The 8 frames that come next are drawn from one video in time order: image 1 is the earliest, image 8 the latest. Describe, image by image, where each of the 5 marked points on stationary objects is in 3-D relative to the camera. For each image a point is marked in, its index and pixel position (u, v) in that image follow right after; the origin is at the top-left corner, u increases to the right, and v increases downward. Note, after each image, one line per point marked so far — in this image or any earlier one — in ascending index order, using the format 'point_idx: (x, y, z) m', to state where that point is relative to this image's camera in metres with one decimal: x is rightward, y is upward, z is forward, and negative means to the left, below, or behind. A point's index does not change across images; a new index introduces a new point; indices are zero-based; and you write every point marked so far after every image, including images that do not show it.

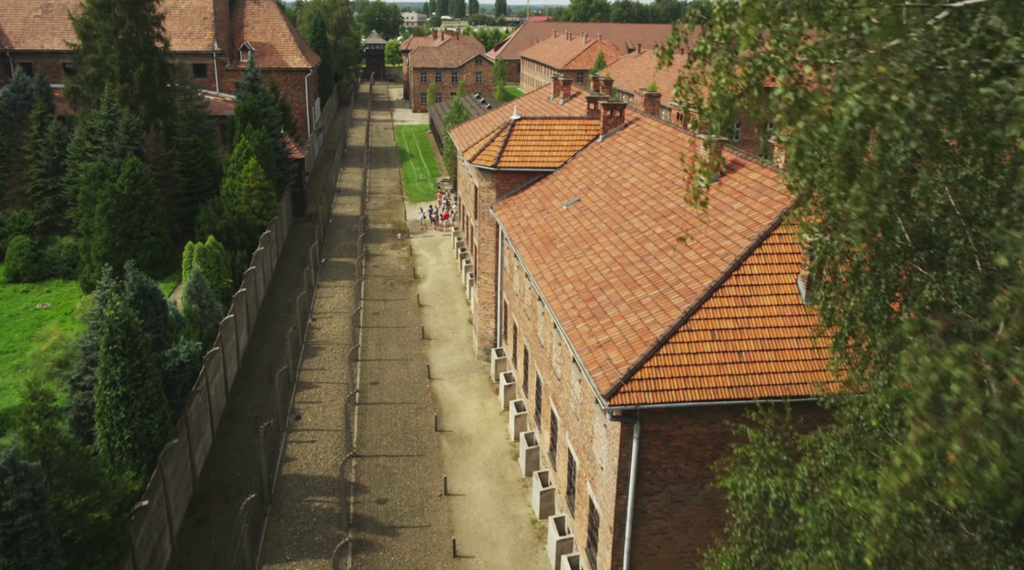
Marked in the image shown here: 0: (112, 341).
0: (-8.3, -1.2, +17.4) m
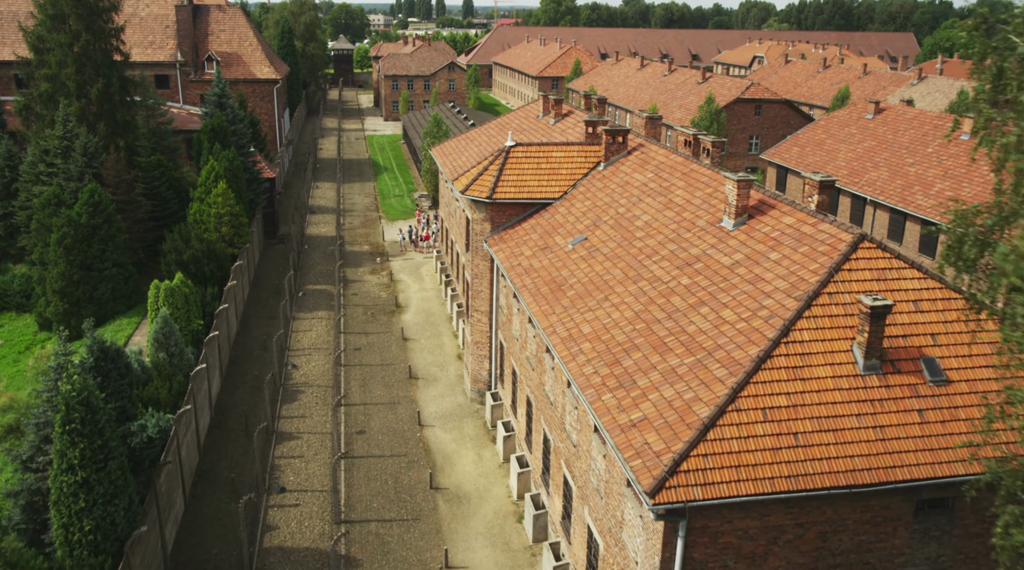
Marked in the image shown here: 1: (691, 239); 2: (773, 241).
0: (-8.1, -2.5, +15.2) m
1: (+3.9, +1.0, +18.3) m
2: (+5.2, +0.9, +16.5) m
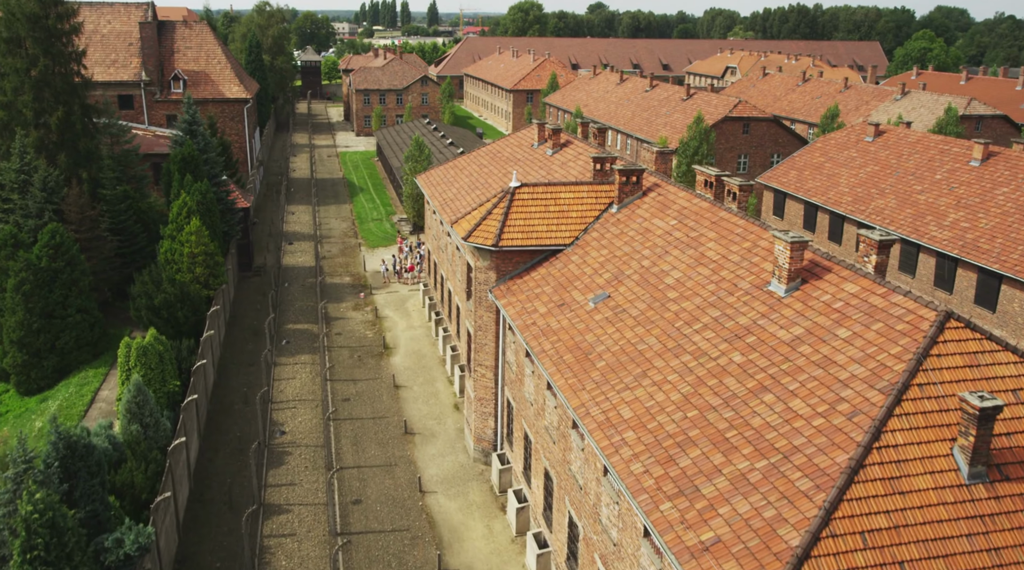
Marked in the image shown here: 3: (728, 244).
0: (-7.4, -4.0, +12.8) m
1: (+4.4, -0.4, +16.4) m
2: (+5.7, -0.5, +14.7) m
3: (+4.8, +0.9, +18.5) m
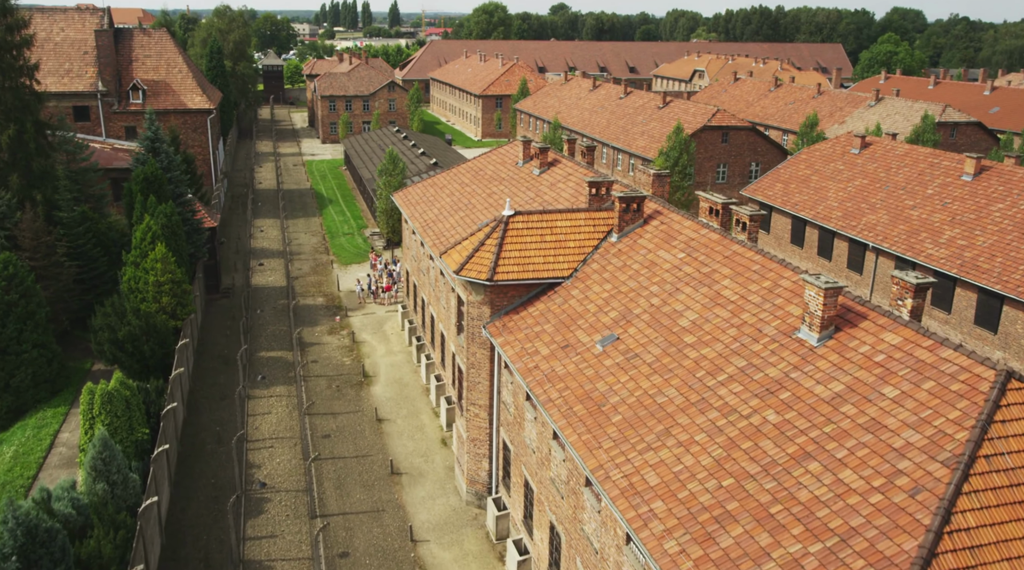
0: (-7.0, -5.0, +11.1) m
1: (+4.6, -1.3, +15.2) m
2: (+5.9, -1.3, +13.5) m
3: (+4.9, 0.0, +17.3) m
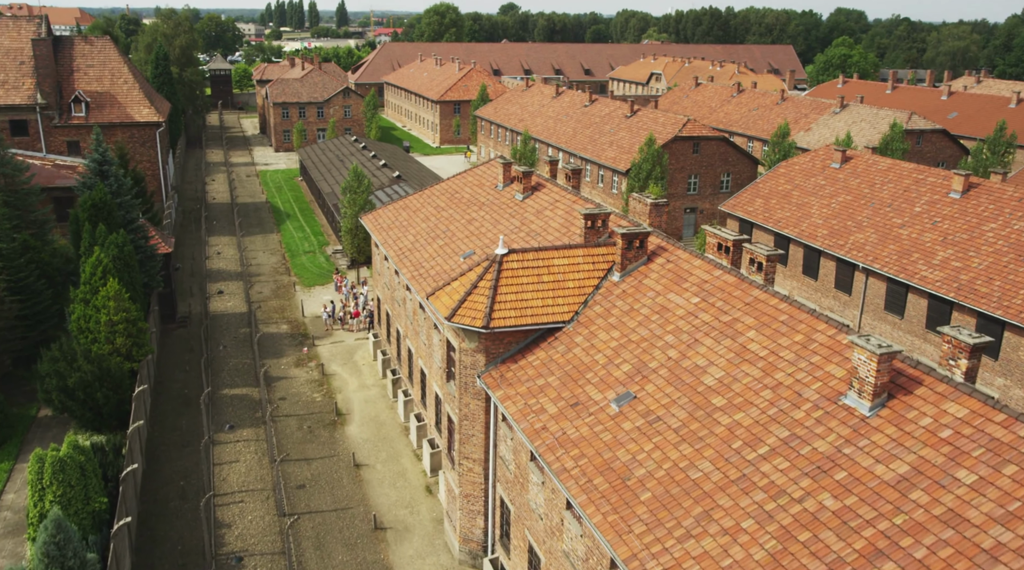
0: (-6.4, -6.2, +9.1) m
1: (+4.9, -2.3, +13.8) m
2: (+6.3, -2.3, +12.2) m
3: (+5.0, -1.0, +15.9) m
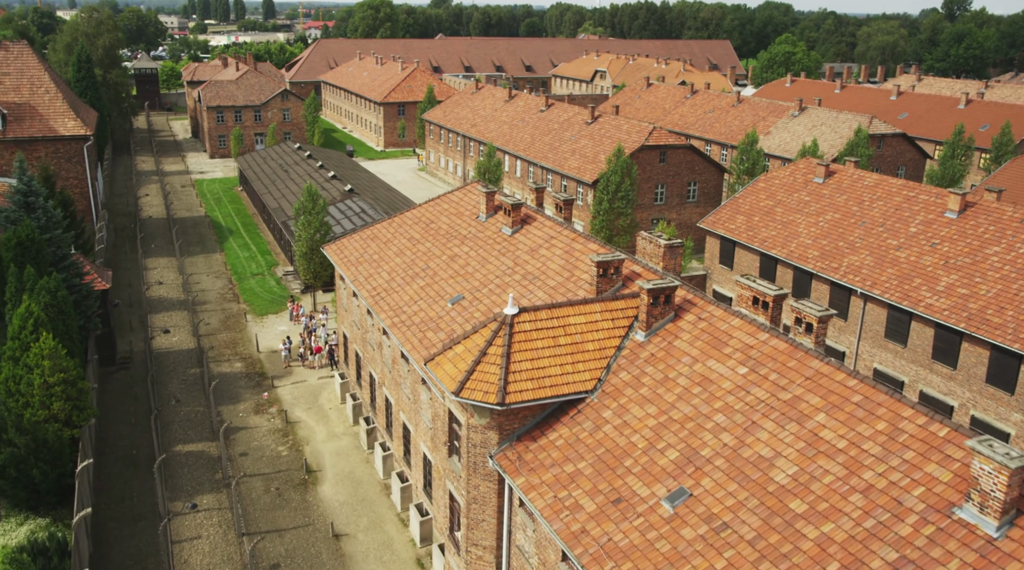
0: (-5.1, -7.9, +6.2) m
1: (+5.7, -3.6, +11.7) m
2: (+7.3, -3.6, +10.2) m
3: (+5.7, -2.3, +13.9) m
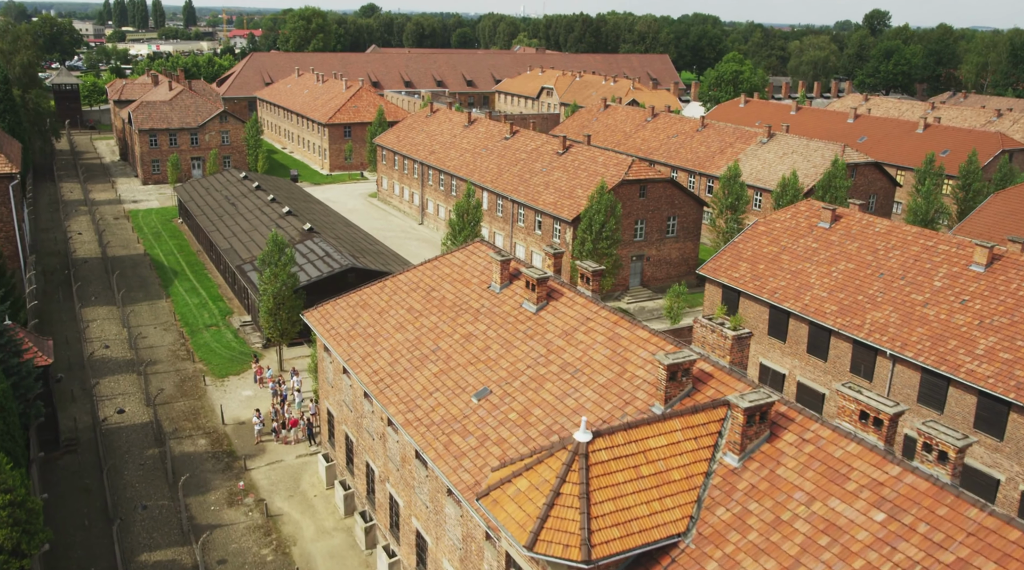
0: (-2.6, -10.1, +2.8) m
1: (+7.6, -5.7, +9.3) m
2: (+9.3, -5.7, +7.9) m
3: (+7.4, -4.4, +11.4) m
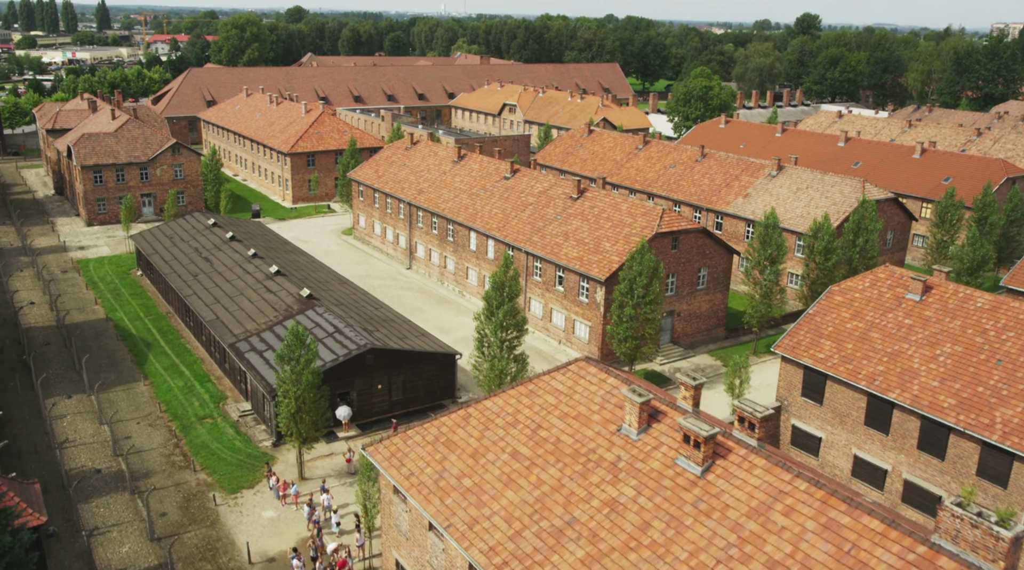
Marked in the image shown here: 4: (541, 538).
0: (+2.9, -13.6, -1.7) m
1: (+12.4, -8.9, +5.6) m
2: (+14.2, -8.8, +4.3) m
3: (+11.9, -7.6, +7.7) m
4: (+0.6, -5.7, +18.8) m
